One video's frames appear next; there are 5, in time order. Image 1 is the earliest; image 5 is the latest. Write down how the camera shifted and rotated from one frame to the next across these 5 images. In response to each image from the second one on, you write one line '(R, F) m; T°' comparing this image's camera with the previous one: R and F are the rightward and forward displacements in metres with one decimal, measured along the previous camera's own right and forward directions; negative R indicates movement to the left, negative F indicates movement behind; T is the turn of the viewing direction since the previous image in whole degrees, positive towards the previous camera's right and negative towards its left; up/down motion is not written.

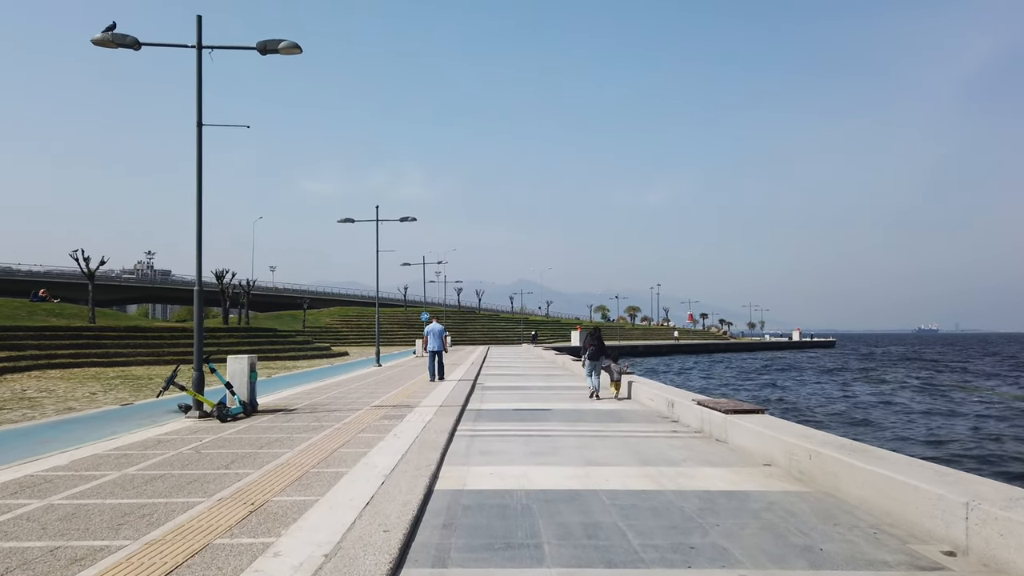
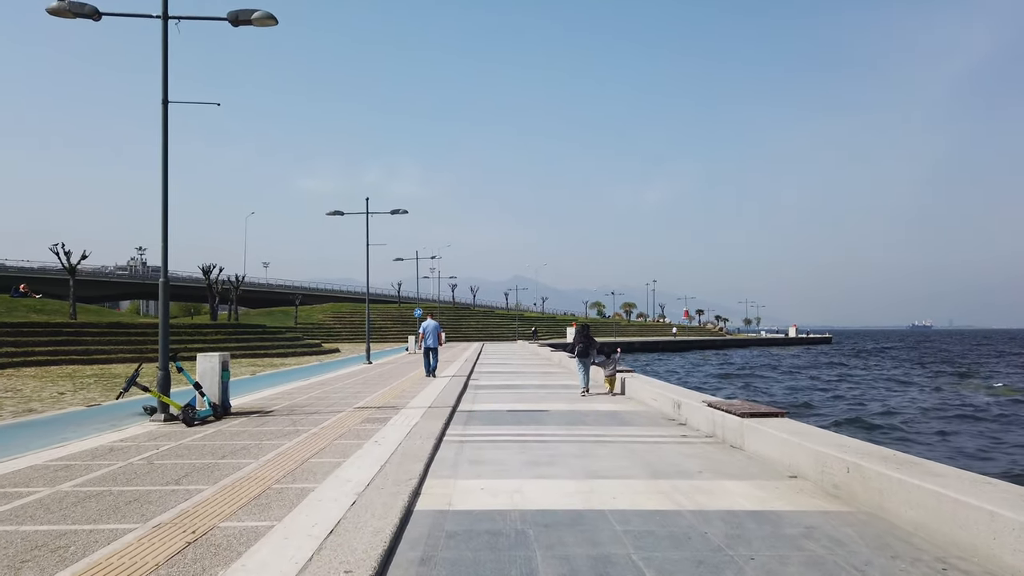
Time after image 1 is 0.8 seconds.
(0.0, +1.0) m; 0°
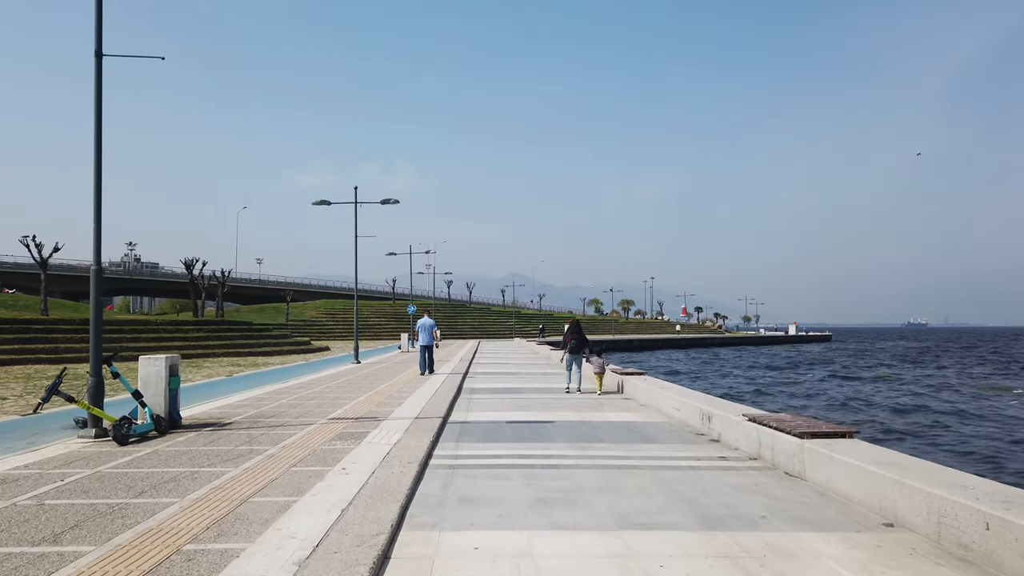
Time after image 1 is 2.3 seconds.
(-0.1, +1.9) m; 0°
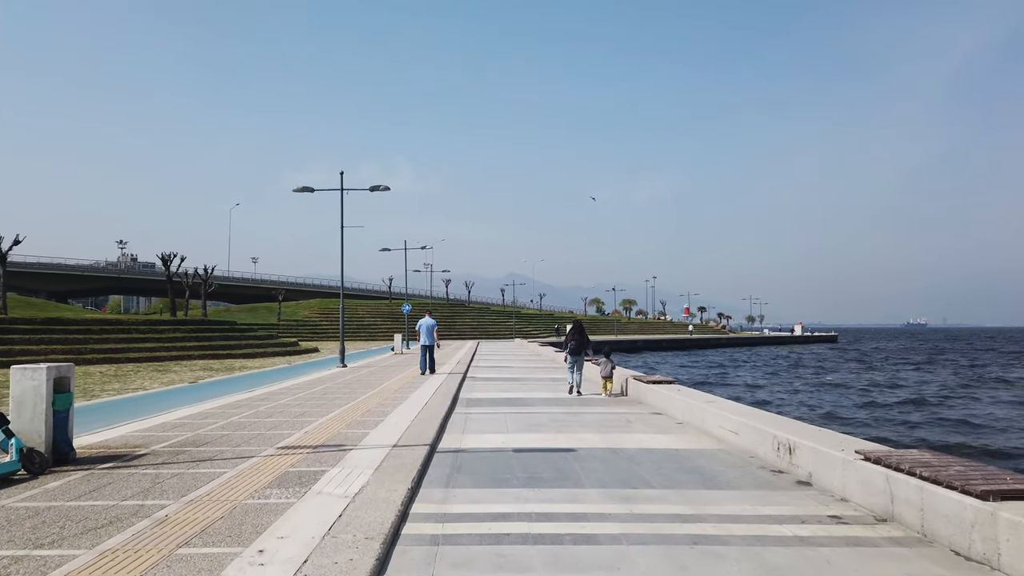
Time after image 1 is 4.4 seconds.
(-0.1, +2.7) m; 0°
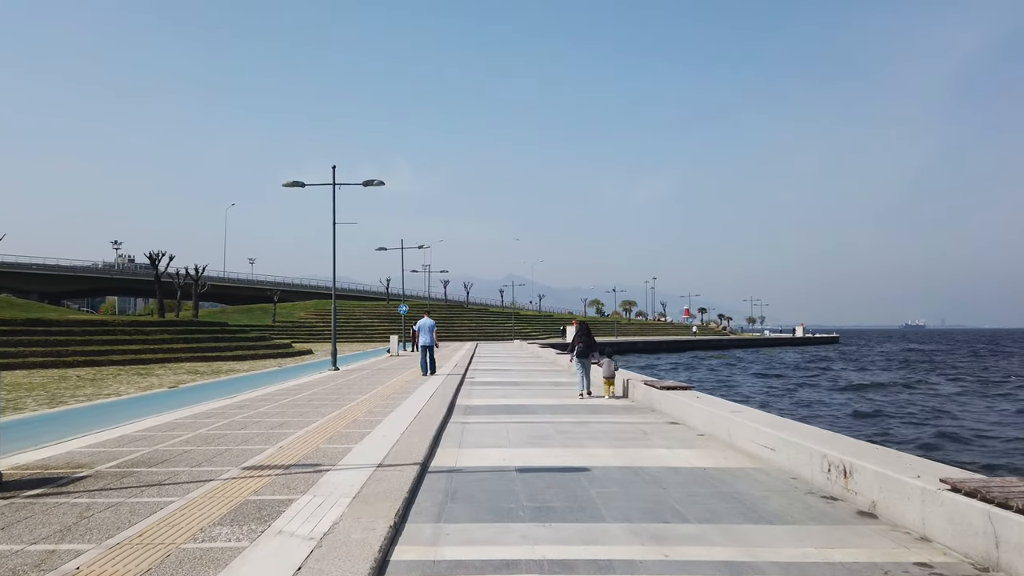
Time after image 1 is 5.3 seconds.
(0.0, +1.2) m; 0°
